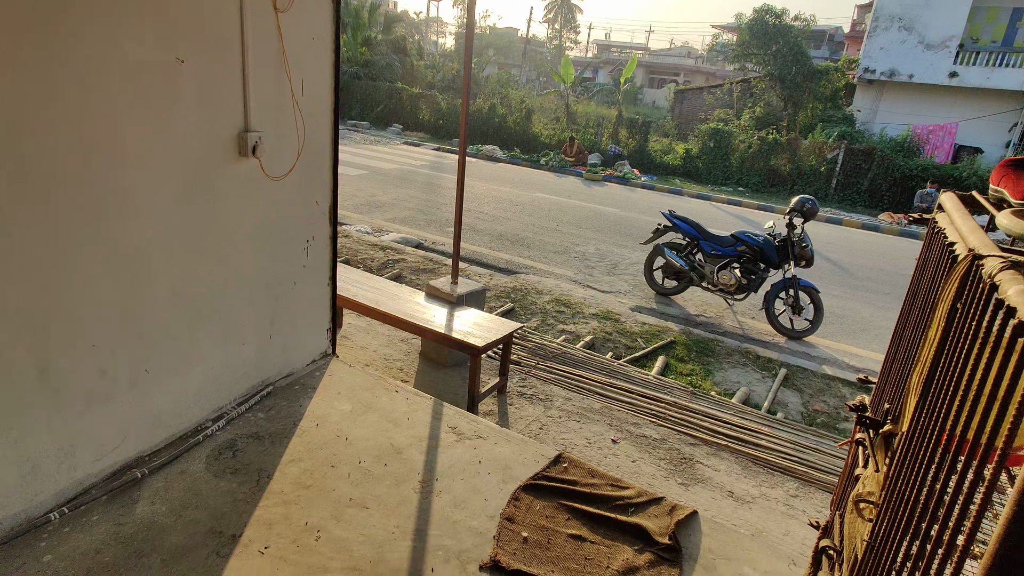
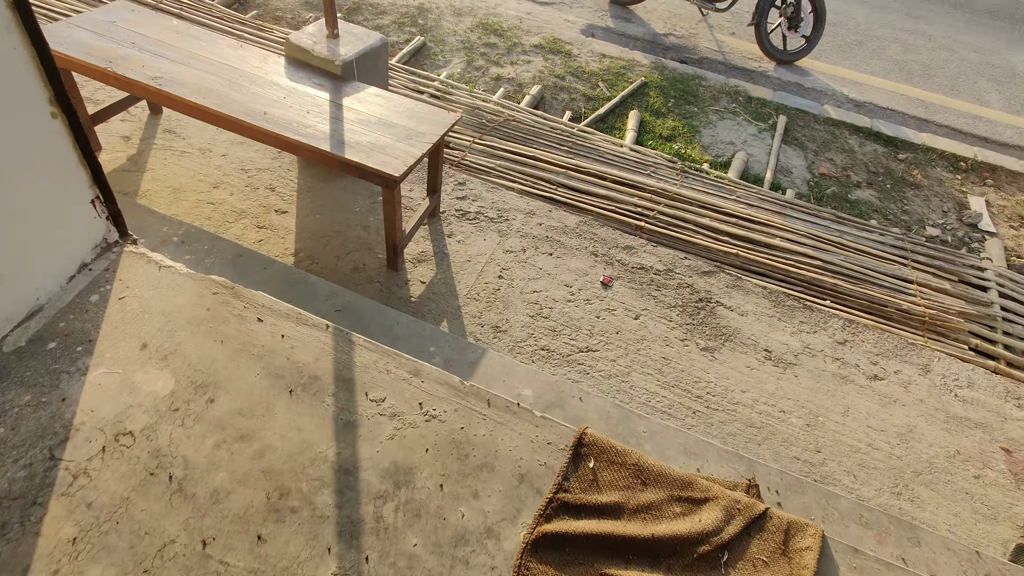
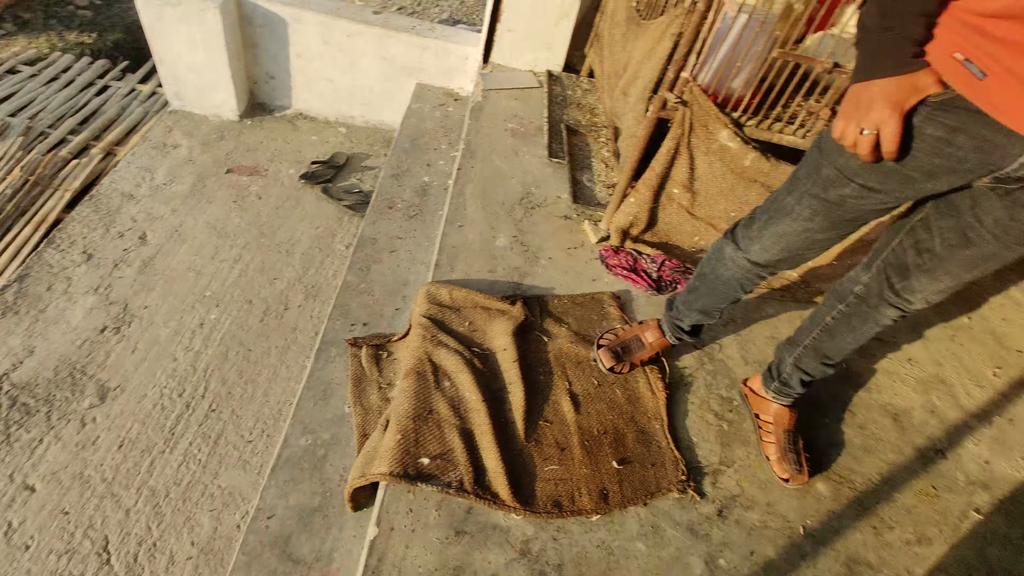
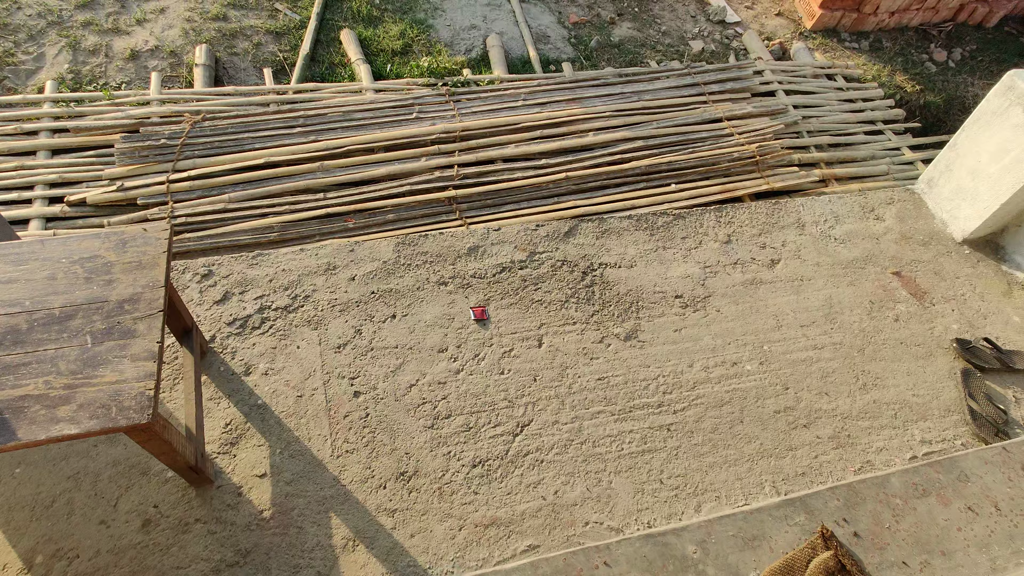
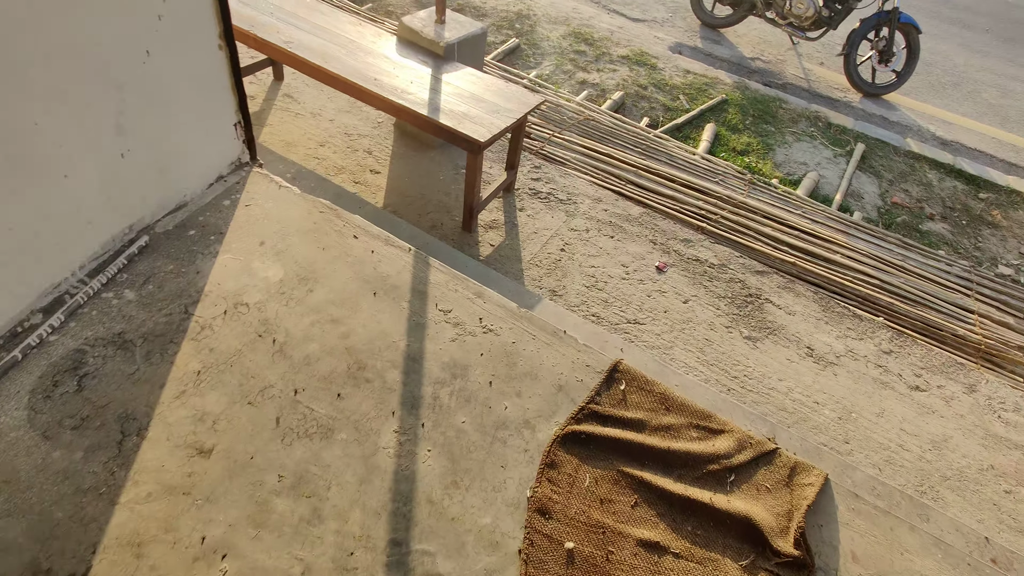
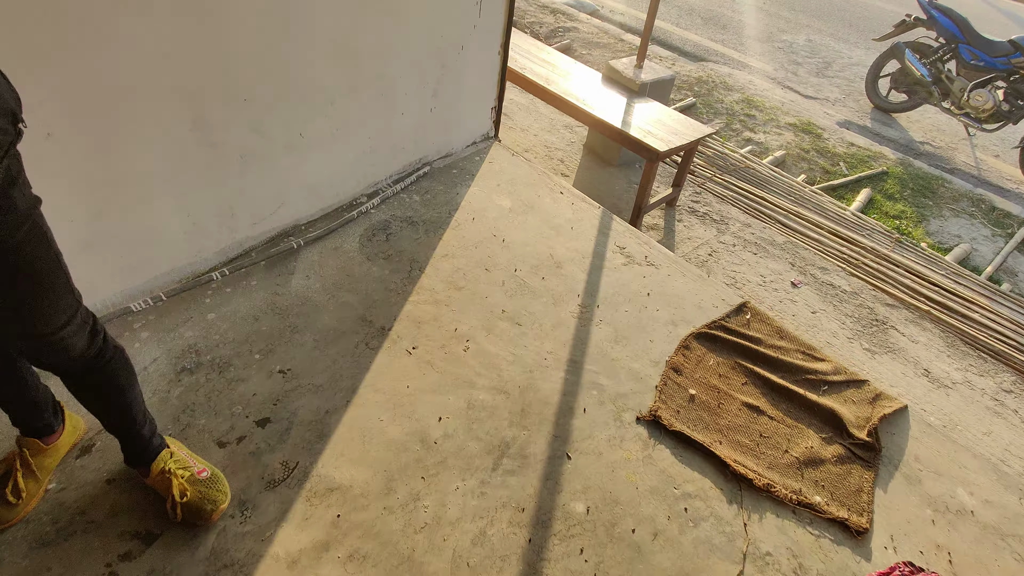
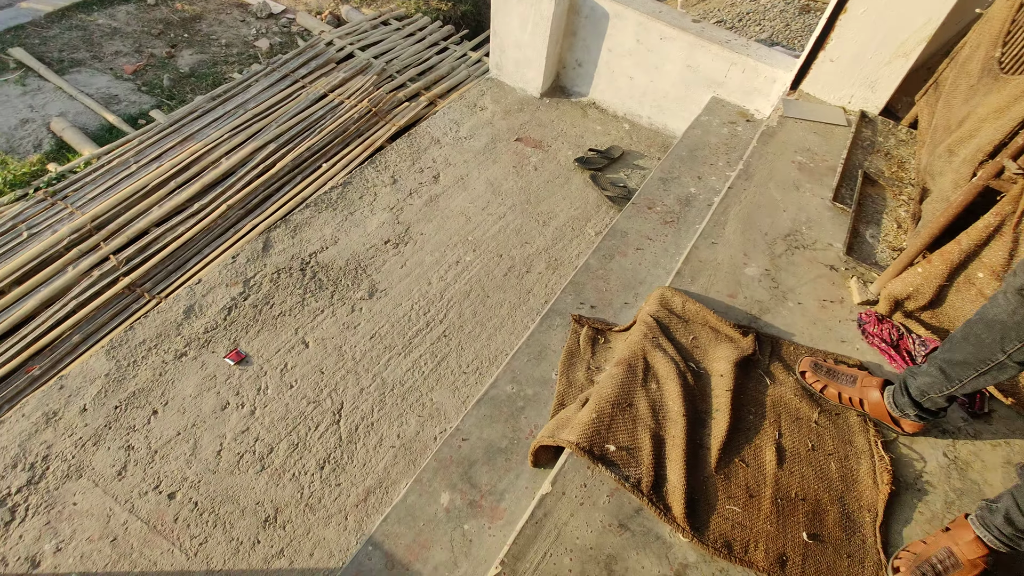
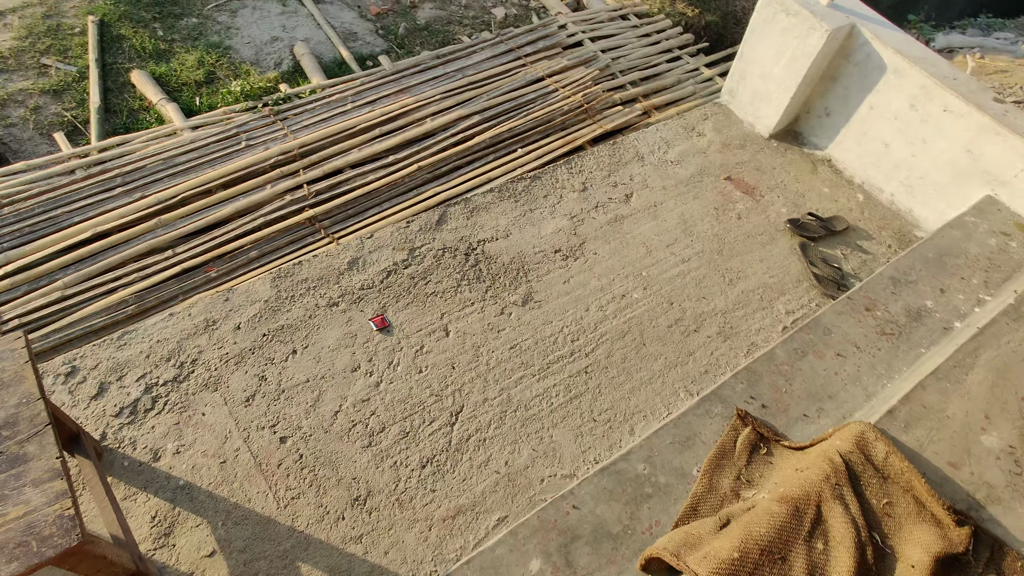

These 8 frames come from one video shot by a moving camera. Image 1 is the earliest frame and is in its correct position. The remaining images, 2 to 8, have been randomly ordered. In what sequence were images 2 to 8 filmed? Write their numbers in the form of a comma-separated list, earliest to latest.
6, 5, 2, 4, 8, 7, 3
